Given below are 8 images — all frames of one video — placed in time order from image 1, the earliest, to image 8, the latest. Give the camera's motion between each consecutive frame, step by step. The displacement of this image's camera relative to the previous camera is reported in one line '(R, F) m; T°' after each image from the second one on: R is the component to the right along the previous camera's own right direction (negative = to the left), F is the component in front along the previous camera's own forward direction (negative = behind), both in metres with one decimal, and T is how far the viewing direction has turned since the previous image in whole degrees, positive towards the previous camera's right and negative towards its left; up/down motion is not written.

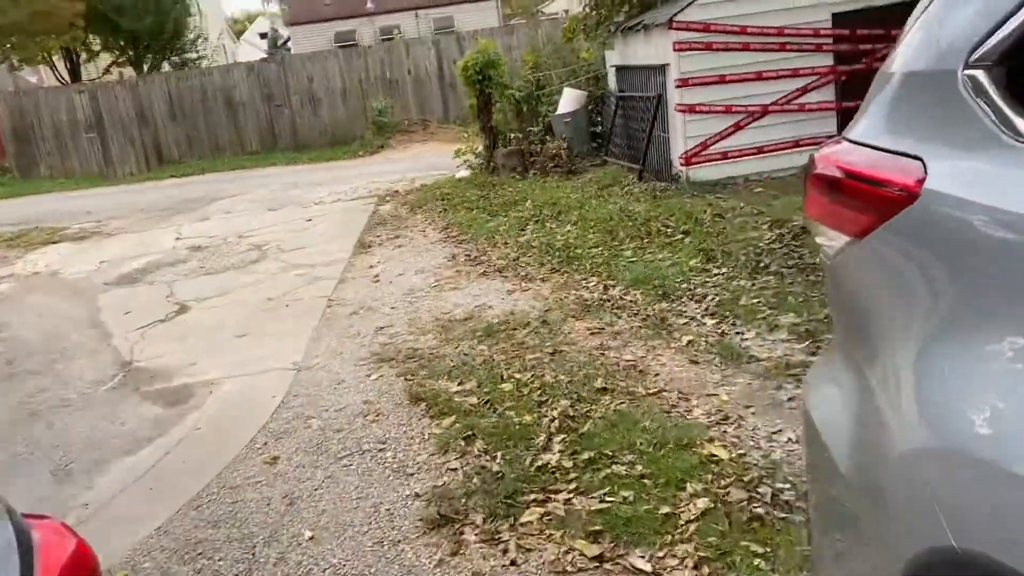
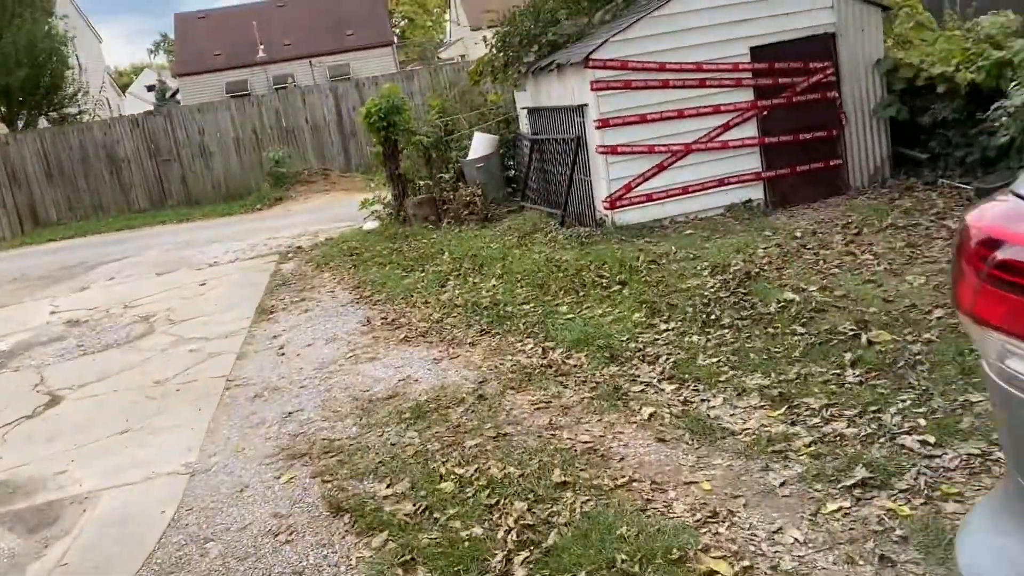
(-0.1, +0.7) m; +6°
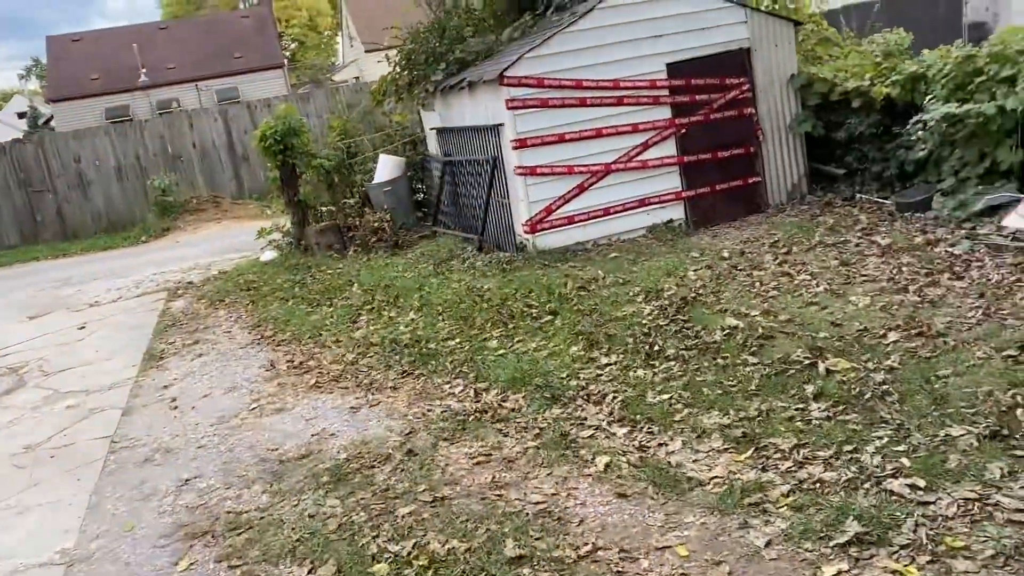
(-0.1, +0.5) m; +7°
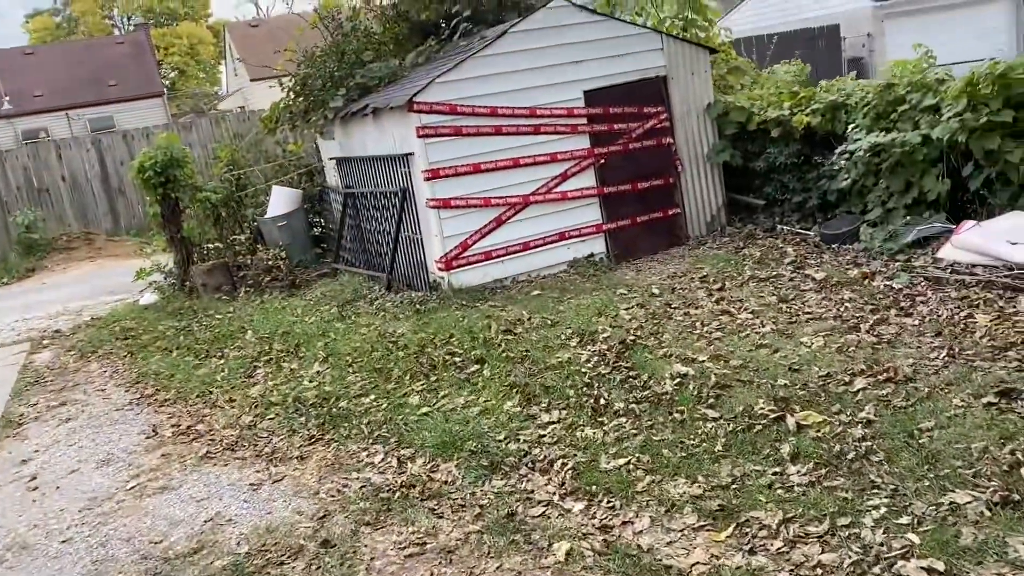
(-0.2, +0.6) m; +7°
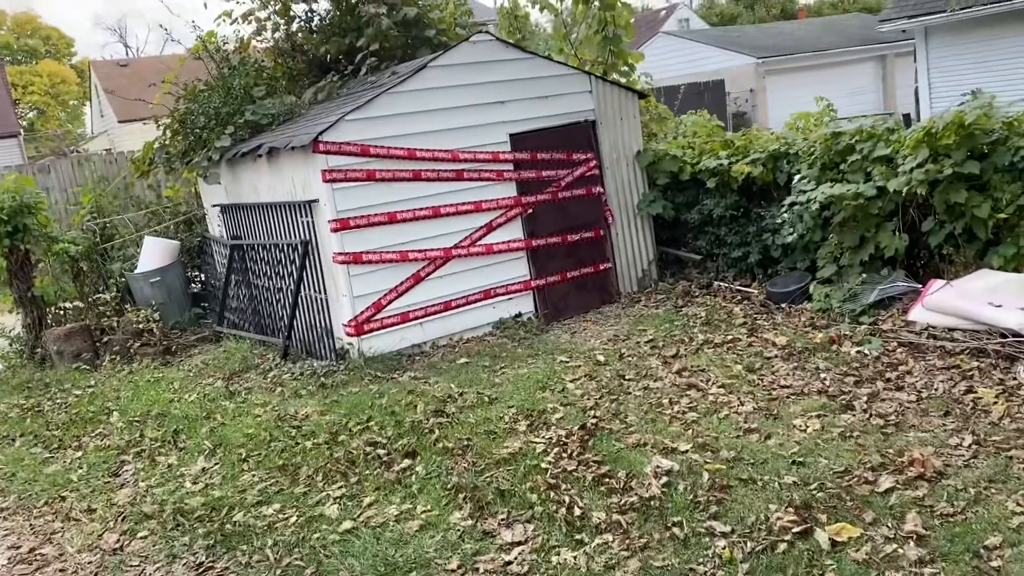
(-0.3, +0.9) m; +8°
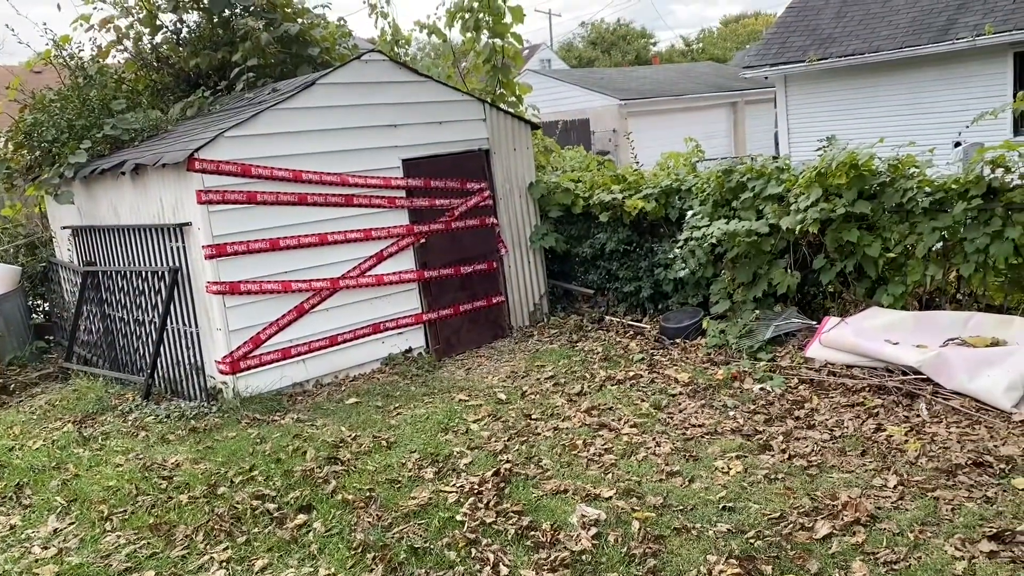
(-0.3, +0.3) m; +9°
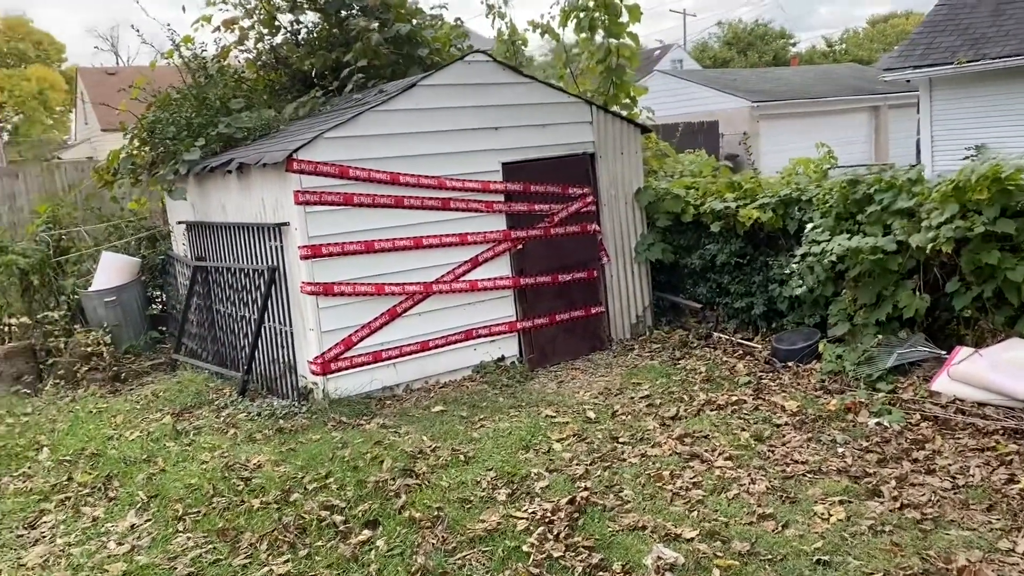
(+0.2, +0.3) m; -8°
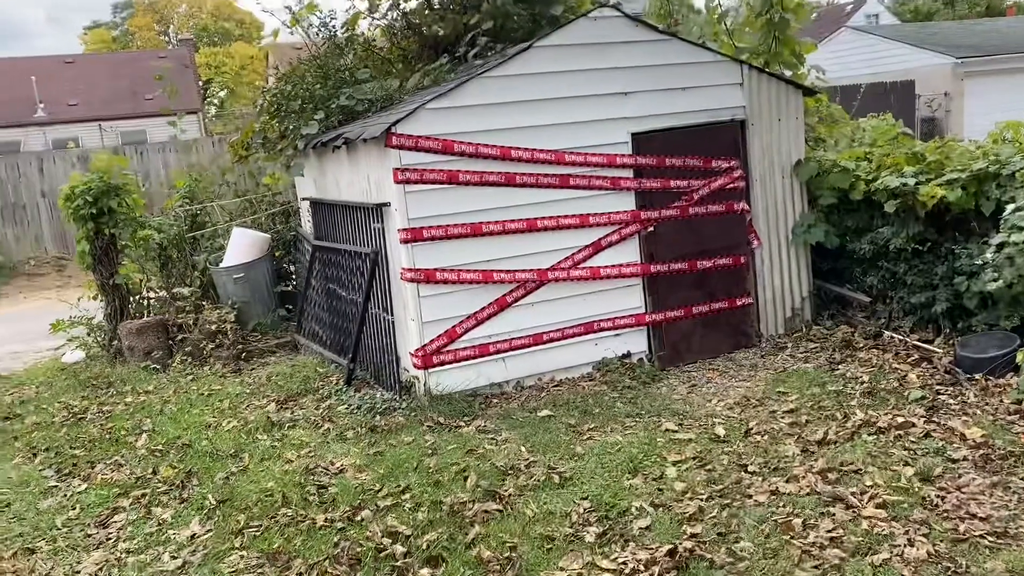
(+0.3, +0.7) m; -11°
